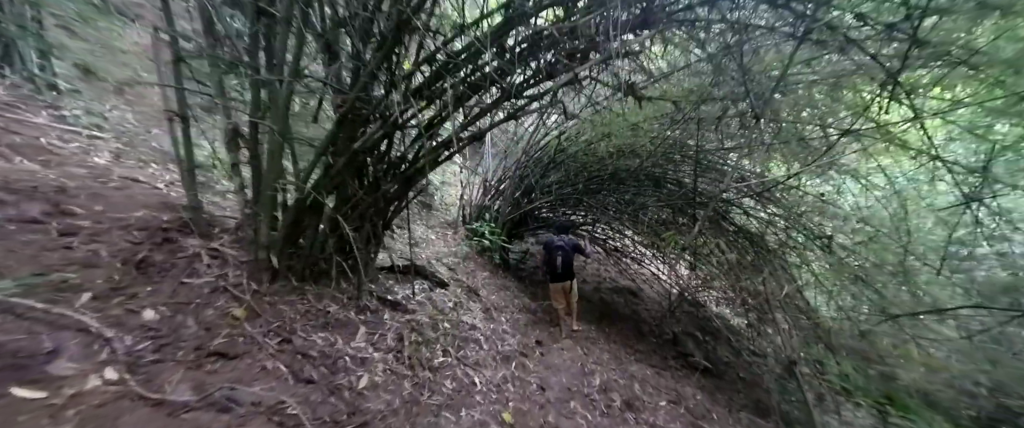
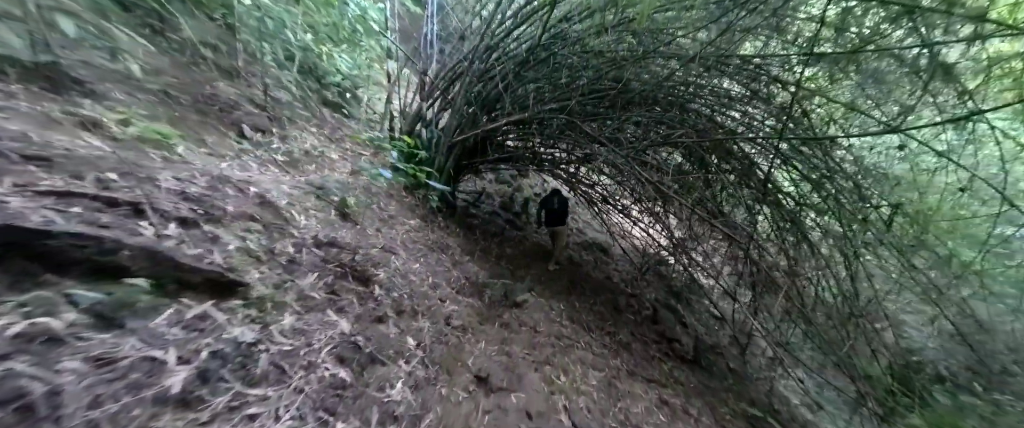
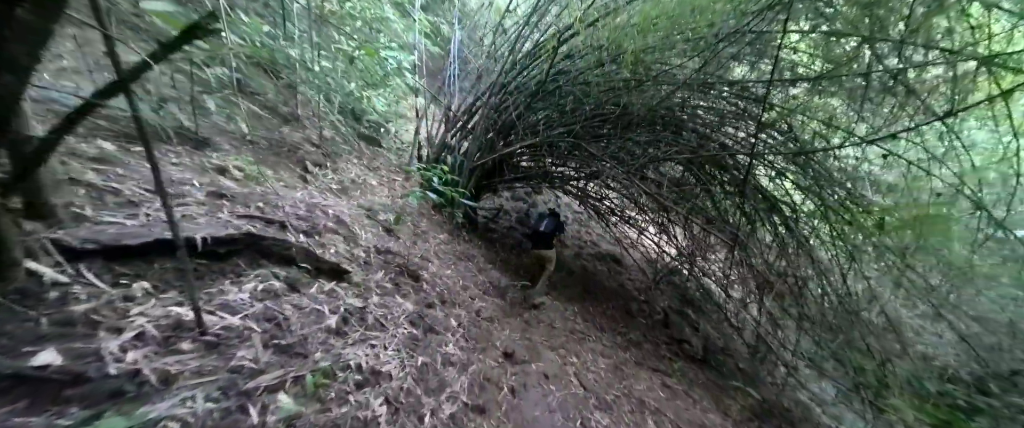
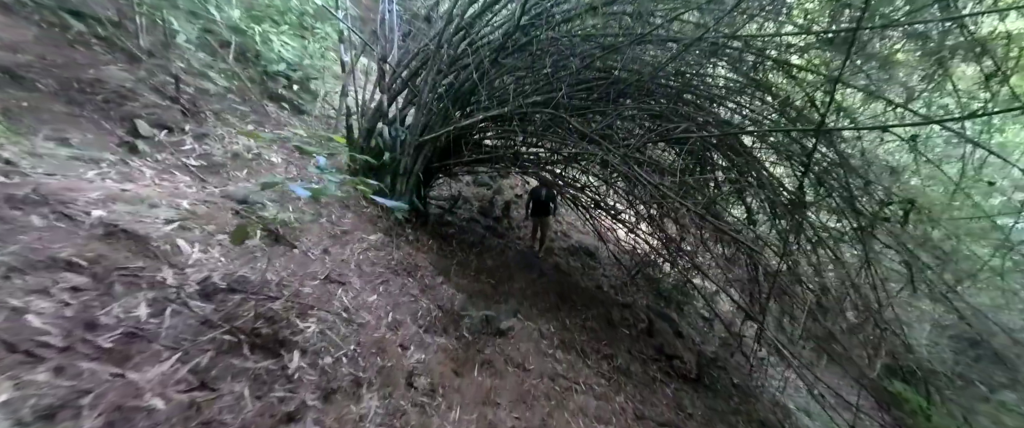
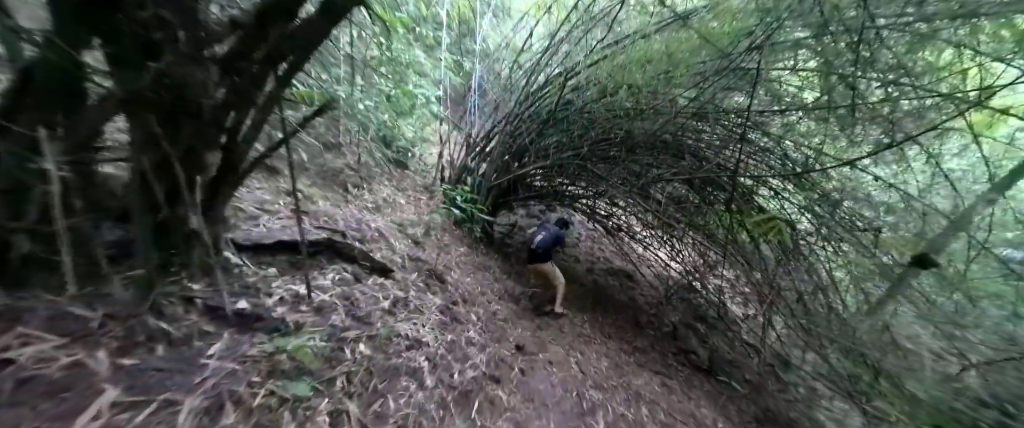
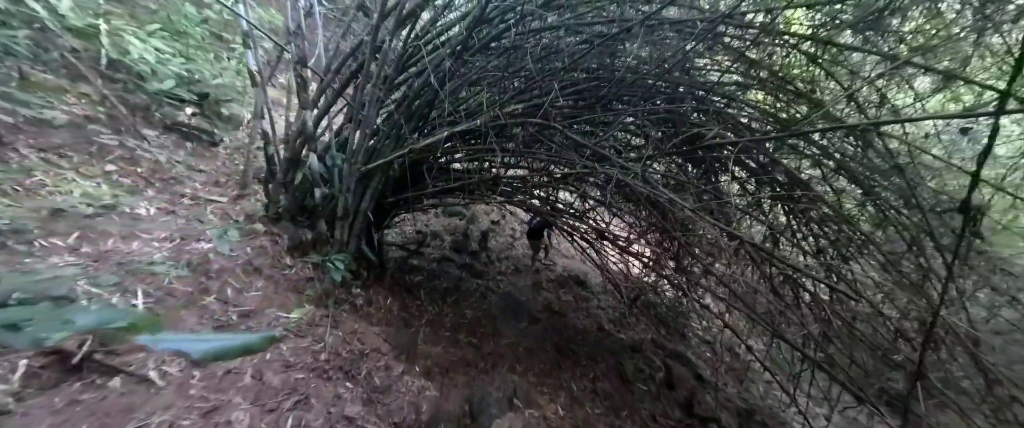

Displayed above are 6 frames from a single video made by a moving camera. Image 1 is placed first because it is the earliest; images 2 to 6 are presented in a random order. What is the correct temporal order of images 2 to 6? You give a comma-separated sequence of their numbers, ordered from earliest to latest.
5, 3, 2, 4, 6
